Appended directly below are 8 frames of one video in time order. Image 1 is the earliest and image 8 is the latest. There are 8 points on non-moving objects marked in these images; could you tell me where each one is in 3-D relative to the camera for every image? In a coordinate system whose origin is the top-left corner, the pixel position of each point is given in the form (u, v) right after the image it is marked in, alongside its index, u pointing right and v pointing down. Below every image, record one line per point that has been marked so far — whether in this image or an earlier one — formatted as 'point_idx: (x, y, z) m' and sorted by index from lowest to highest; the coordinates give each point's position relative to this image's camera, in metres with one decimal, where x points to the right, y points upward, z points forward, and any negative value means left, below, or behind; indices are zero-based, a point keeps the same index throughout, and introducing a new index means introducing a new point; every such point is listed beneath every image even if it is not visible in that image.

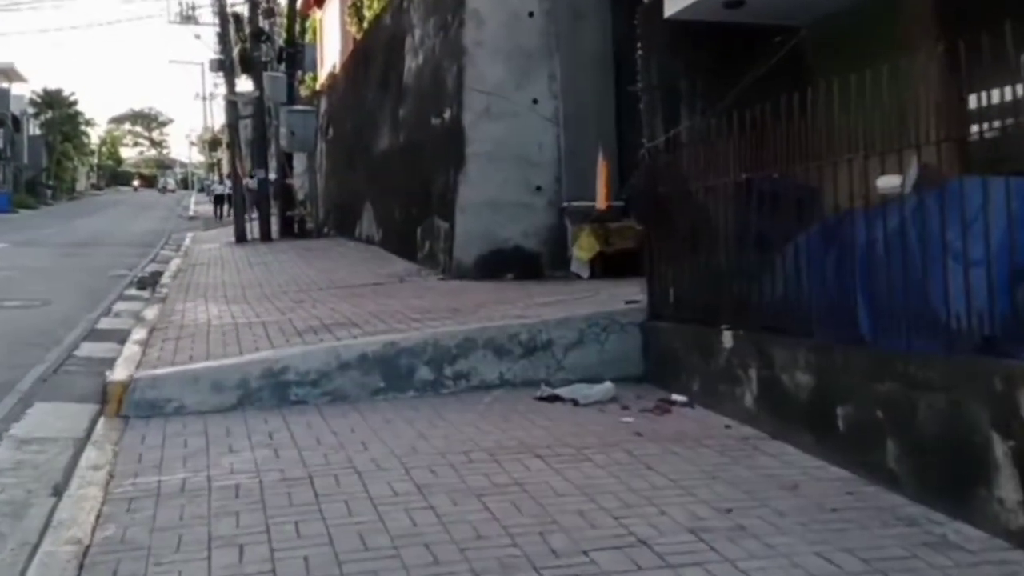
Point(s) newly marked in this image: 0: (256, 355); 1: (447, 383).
0: (-1.5, -0.4, +5.5) m
1: (-0.4, -0.6, +5.6) m
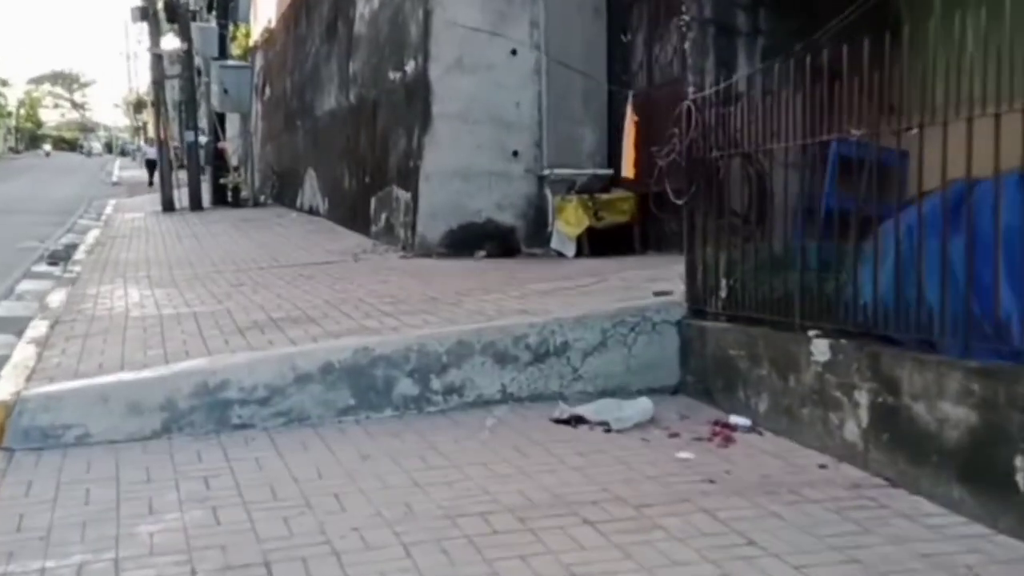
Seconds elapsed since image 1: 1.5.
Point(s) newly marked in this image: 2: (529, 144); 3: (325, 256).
0: (-1.4, -0.3, +4.2) m
1: (-0.3, -0.5, +4.4) m
2: (+0.2, +1.4, +9.5) m
3: (-1.9, +0.3, +9.6) m
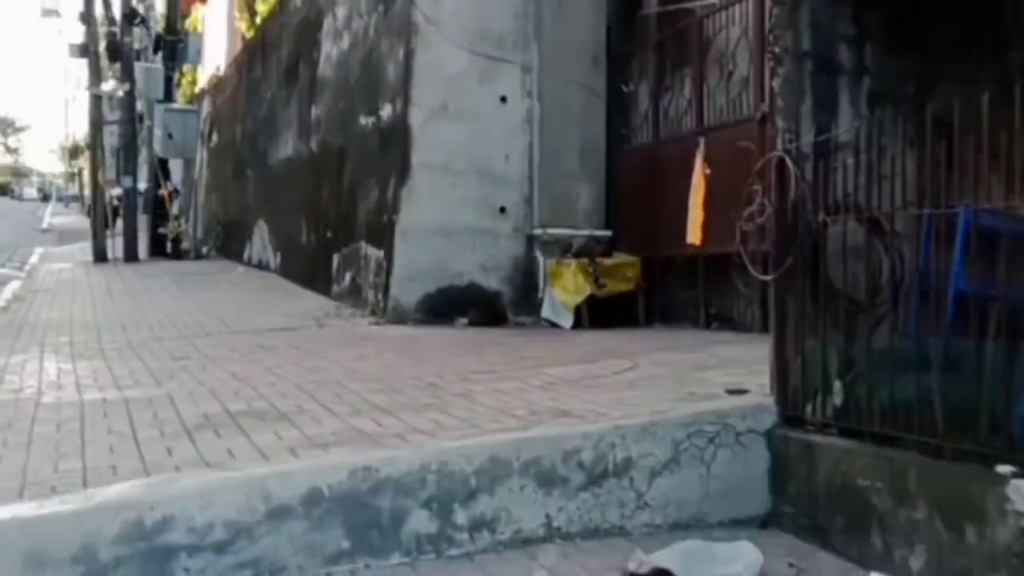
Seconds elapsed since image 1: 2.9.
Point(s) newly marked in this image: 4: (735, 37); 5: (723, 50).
0: (-1.3, -0.6, +3.0) m
1: (-0.2, -0.8, +3.2) m
2: (0.0, +0.8, +8.4) m
3: (-2.0, -0.3, +8.4) m
4: (+1.9, +2.1, +7.7) m
5: (+1.9, +2.0, +7.8) m
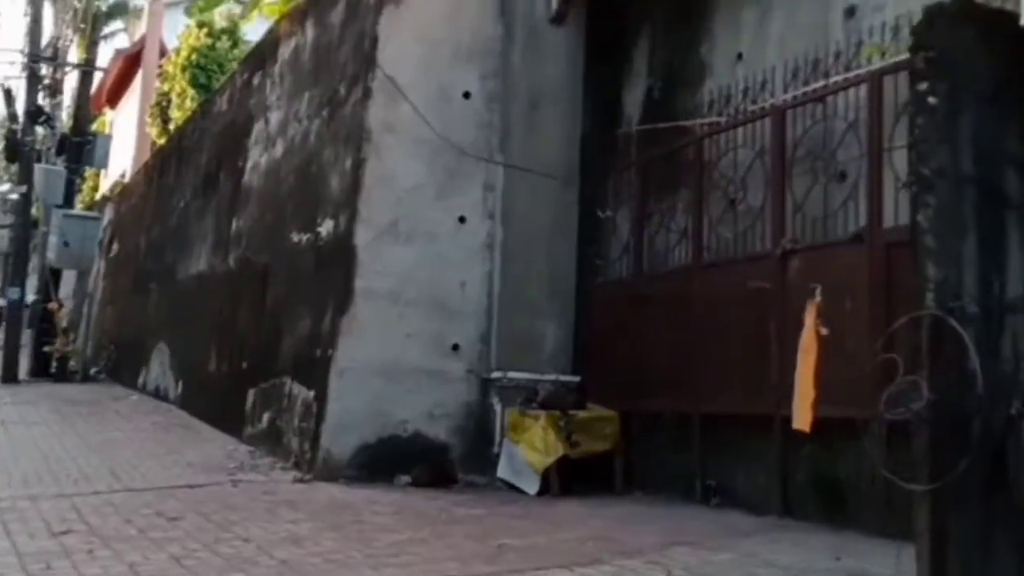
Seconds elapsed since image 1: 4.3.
0: (-1.1, -1.1, +1.7) m
1: (0.0, -1.3, +2.0) m
2: (-0.3, -0.4, +7.4) m
3: (-2.4, -1.3, +7.0) m
4: (+1.7, +0.9, +6.9) m
5: (+1.6, +0.8, +7.0) m
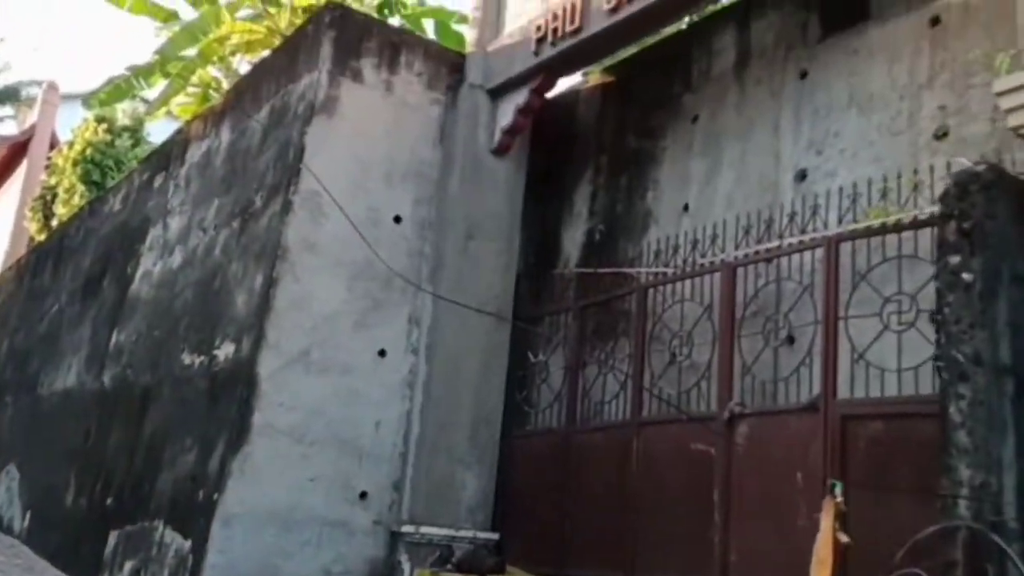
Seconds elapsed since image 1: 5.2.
0: (-0.9, -1.3, +0.9) m
1: (0.0, -1.7, +1.2) m
2: (-0.9, -1.4, +6.6) m
3: (-2.9, -2.1, +5.8) m
4: (+1.2, -0.2, +6.6) m
5: (+1.1, -0.3, +6.7) m
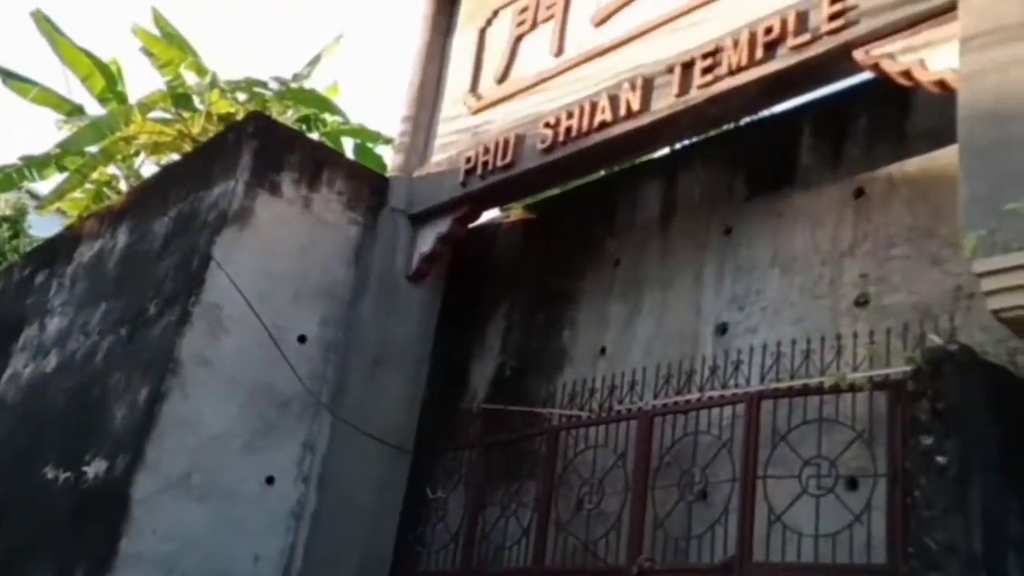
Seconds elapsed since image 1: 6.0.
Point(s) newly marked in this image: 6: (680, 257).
0: (-0.9, -1.3, +0.4) m
1: (0.0, -1.9, +0.8) m
2: (-1.5, -2.2, +6.0) m
3: (-3.5, -2.6, +4.9) m
4: (+0.6, -1.2, +6.4) m
5: (+0.5, -1.3, +6.5) m
6: (+1.2, +0.2, +6.7) m
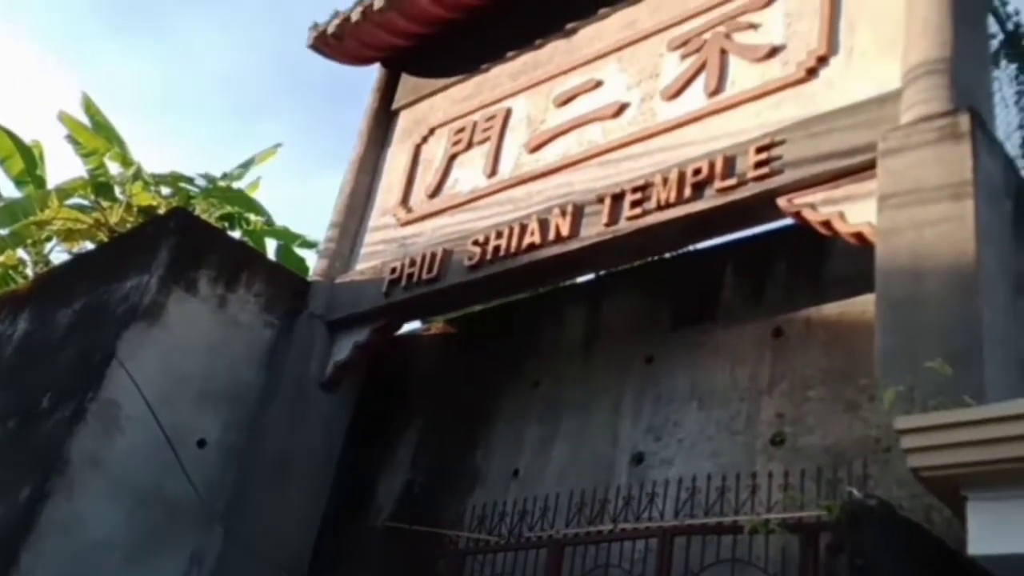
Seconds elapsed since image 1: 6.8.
0: (-0.9, -1.4, +0.1) m
1: (-0.1, -2.0, +0.5) m
2: (-2.2, -2.8, +5.5) m
3: (-4.1, -2.9, +4.2) m
4: (0.0, -2.0, +6.2) m
5: (-0.1, -2.1, +6.2) m
6: (+0.6, -0.7, +6.7) m
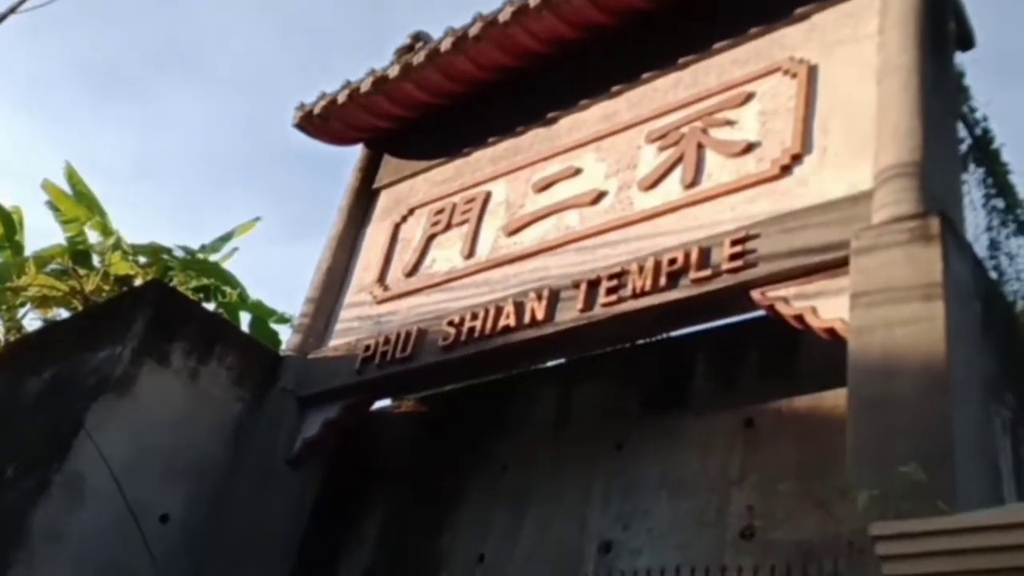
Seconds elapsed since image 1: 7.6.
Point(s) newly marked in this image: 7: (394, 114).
0: (-1.0, -1.4, -0.1) m
1: (-0.2, -2.1, +0.3) m
2: (-2.4, -3.2, +5.2) m
3: (-4.3, -3.2, +3.8) m
4: (-0.2, -2.5, +6.0) m
5: (-0.4, -2.6, +6.0) m
6: (+0.4, -1.2, +6.6) m
7: (-1.0, +1.5, +8.3) m
